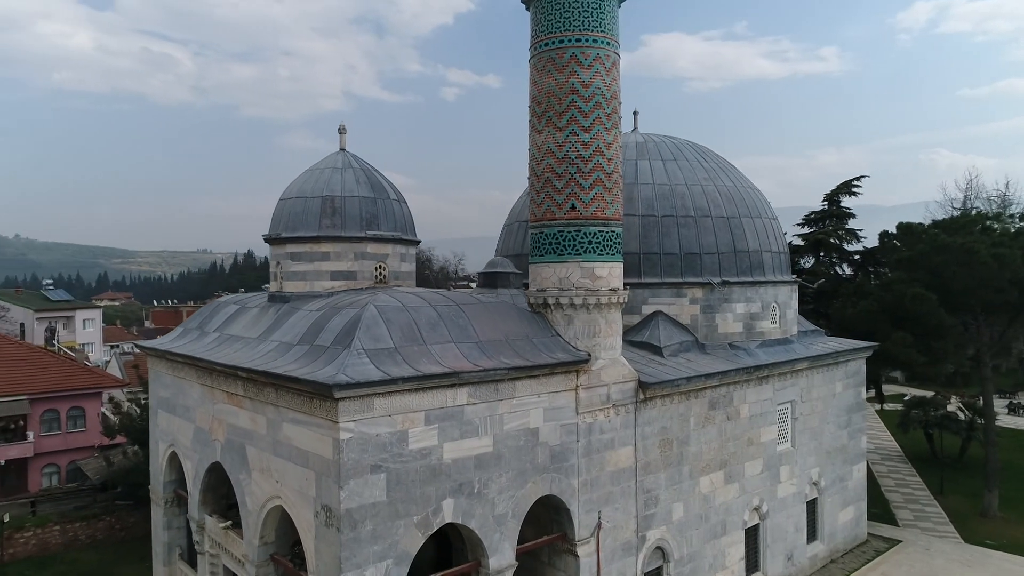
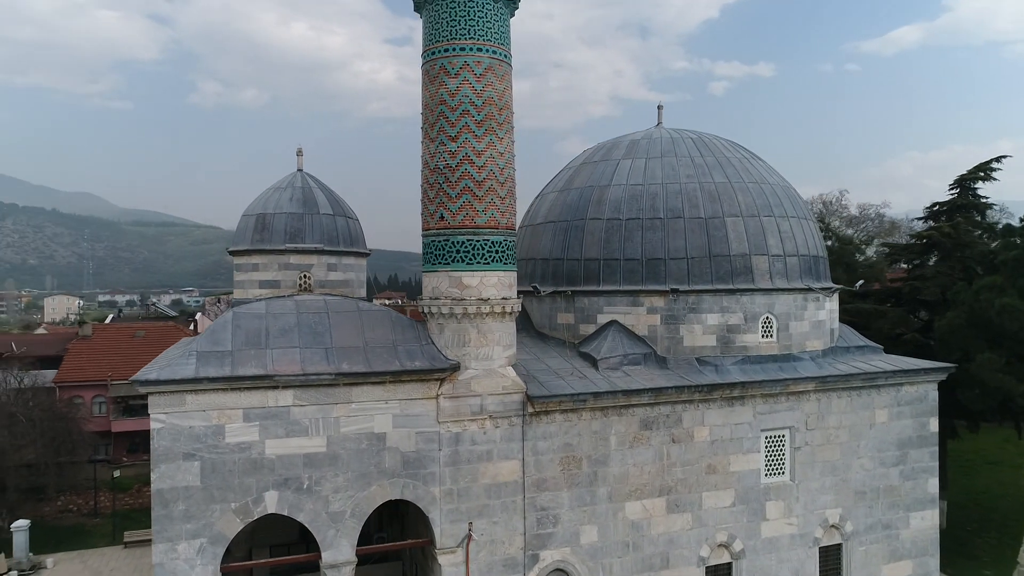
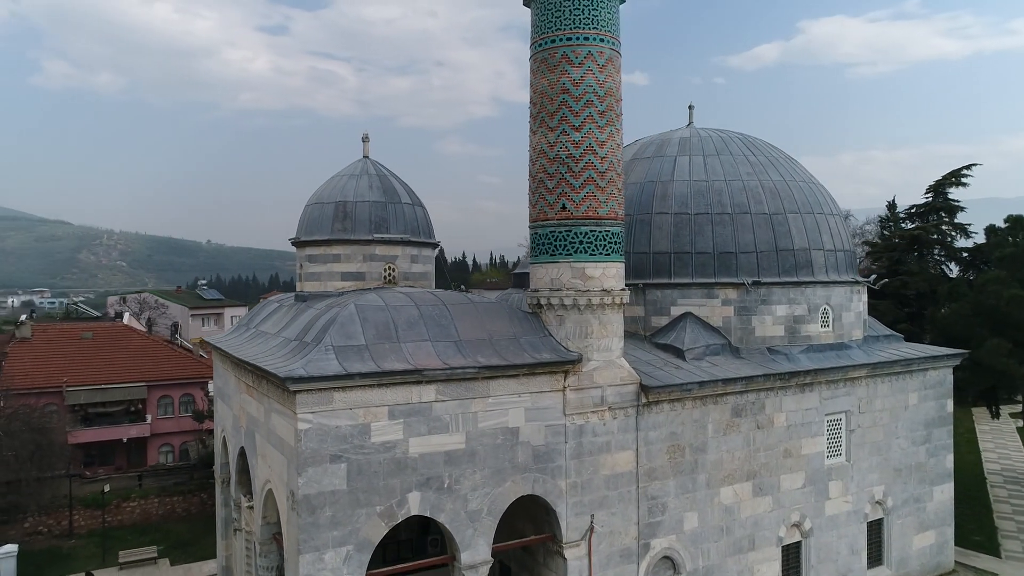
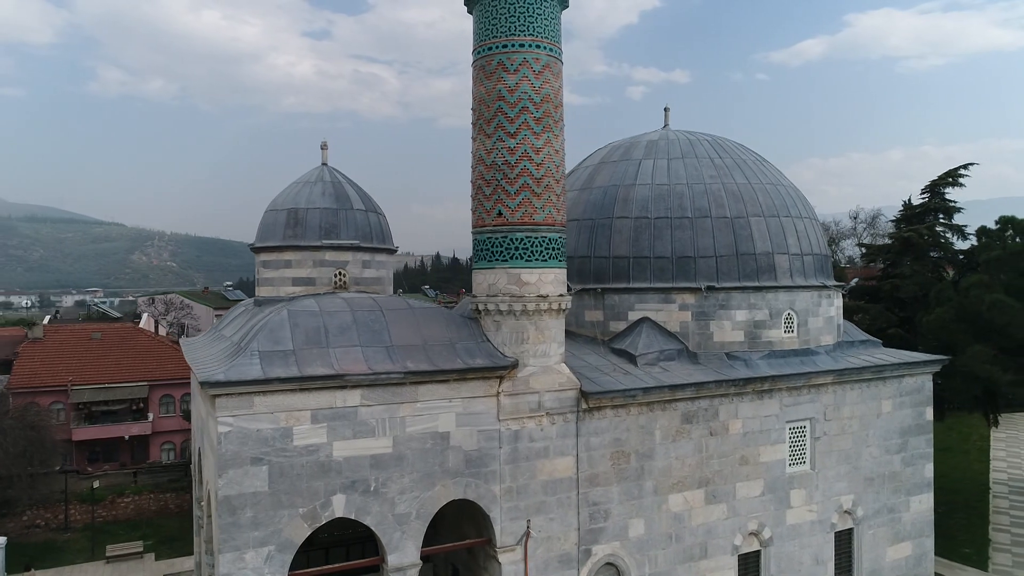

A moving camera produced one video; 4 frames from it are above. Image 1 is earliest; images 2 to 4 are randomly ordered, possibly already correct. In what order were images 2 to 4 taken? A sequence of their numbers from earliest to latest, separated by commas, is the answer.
3, 4, 2
